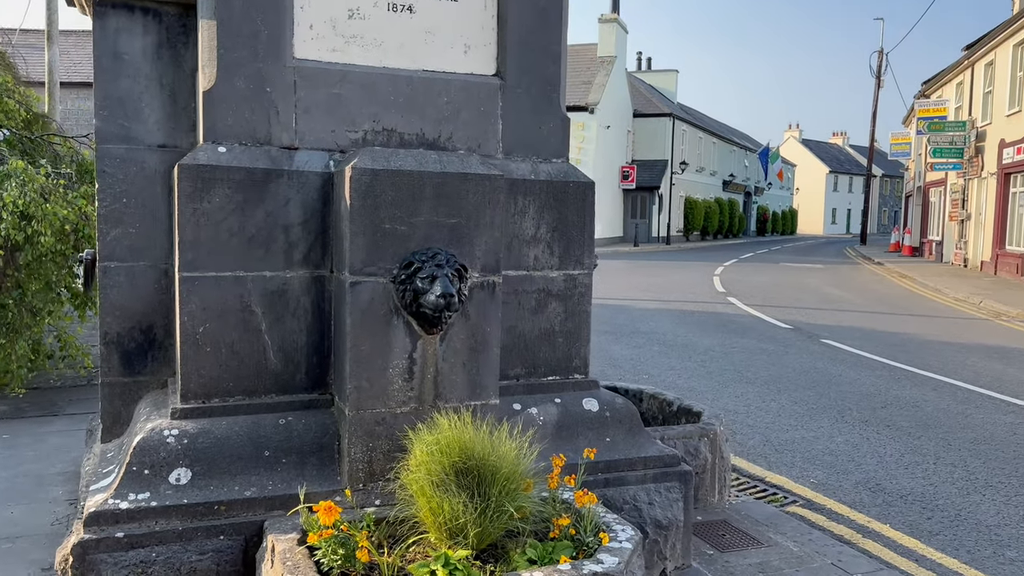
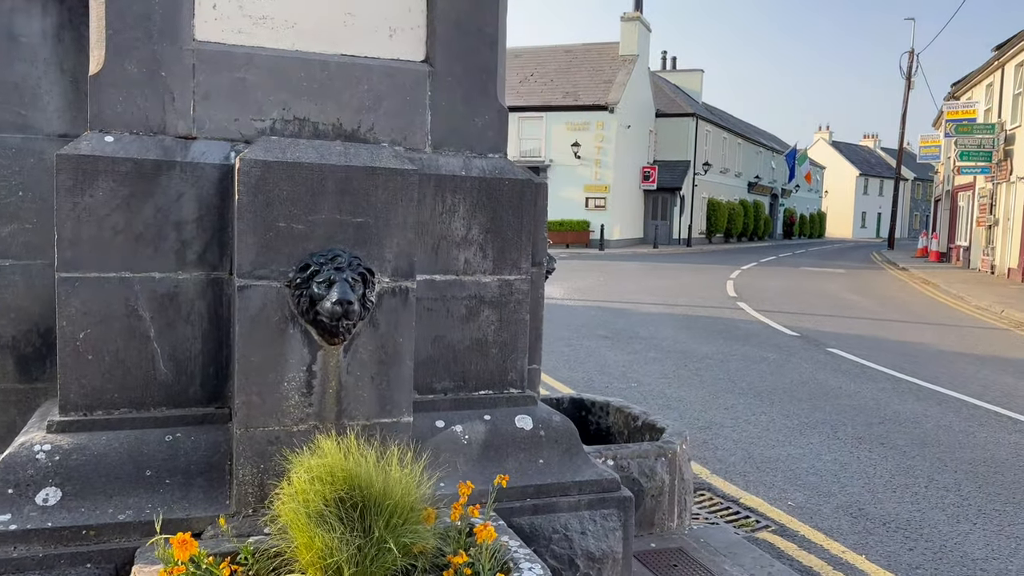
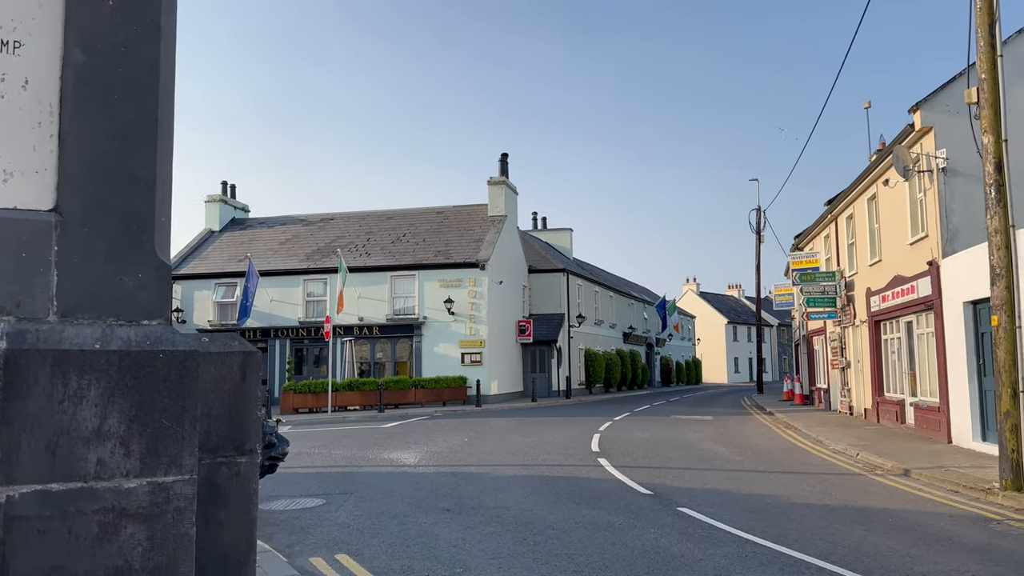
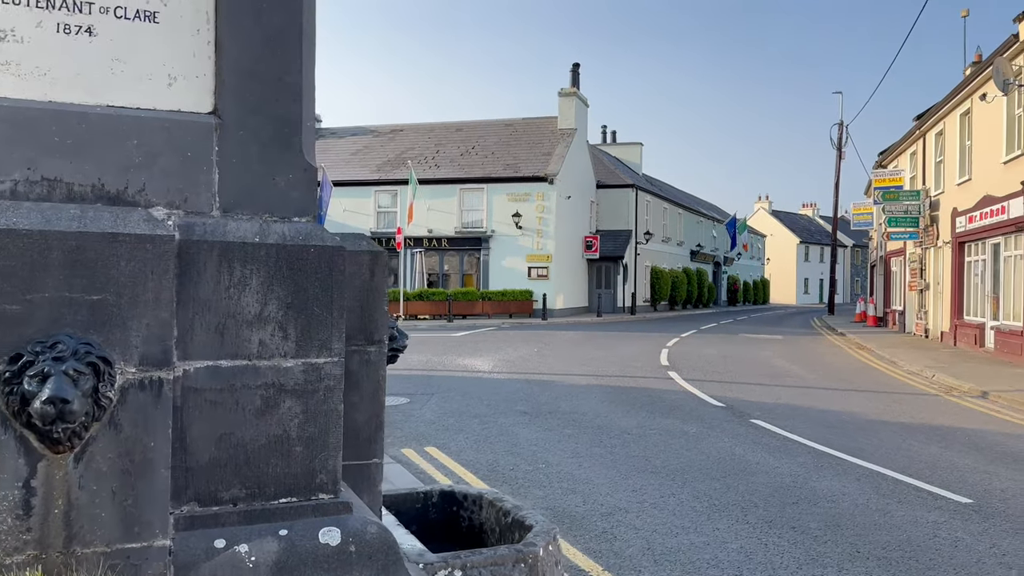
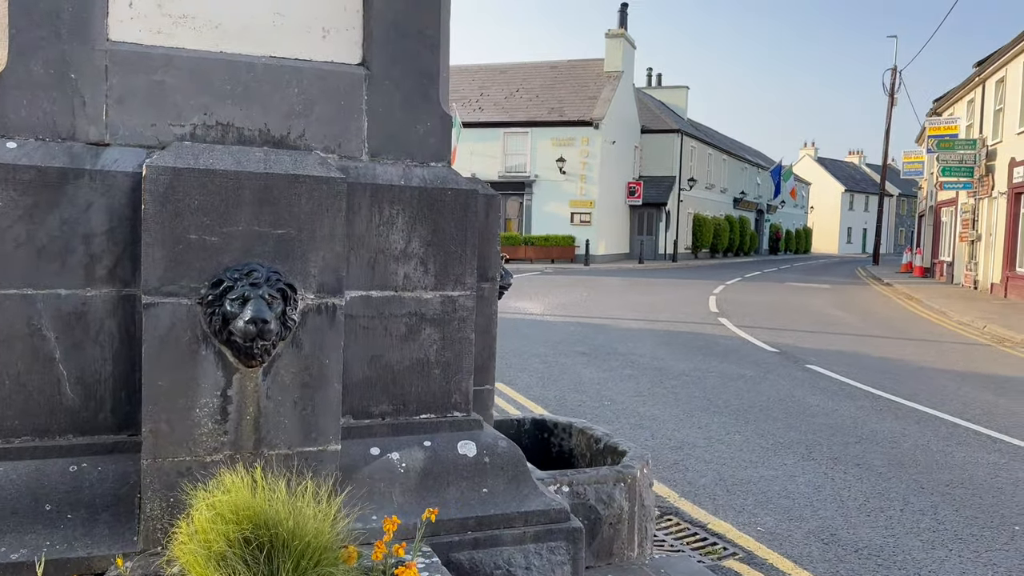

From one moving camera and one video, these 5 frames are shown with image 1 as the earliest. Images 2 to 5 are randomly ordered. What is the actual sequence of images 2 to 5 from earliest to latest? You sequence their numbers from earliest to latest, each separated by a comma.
2, 5, 4, 3
